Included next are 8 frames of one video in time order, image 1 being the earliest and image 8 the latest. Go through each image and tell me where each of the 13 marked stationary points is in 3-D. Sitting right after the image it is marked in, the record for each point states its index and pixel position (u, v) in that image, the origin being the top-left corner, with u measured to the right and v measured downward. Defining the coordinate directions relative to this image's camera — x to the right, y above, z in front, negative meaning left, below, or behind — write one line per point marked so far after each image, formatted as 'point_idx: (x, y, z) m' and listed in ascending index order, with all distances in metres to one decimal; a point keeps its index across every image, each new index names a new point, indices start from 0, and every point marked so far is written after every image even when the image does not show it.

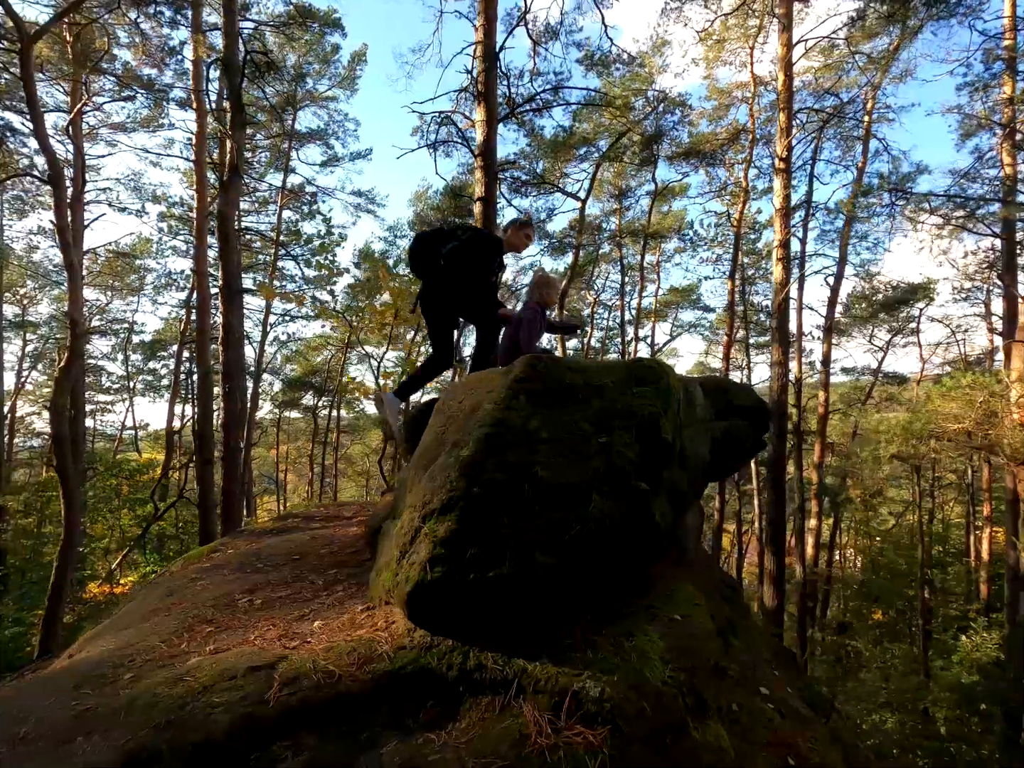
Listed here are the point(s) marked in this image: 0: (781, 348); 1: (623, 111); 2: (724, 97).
0: (+4.7, +0.6, +9.4) m
1: (+2.7, +6.5, +12.8) m
2: (+6.2, +8.2, +15.3) m
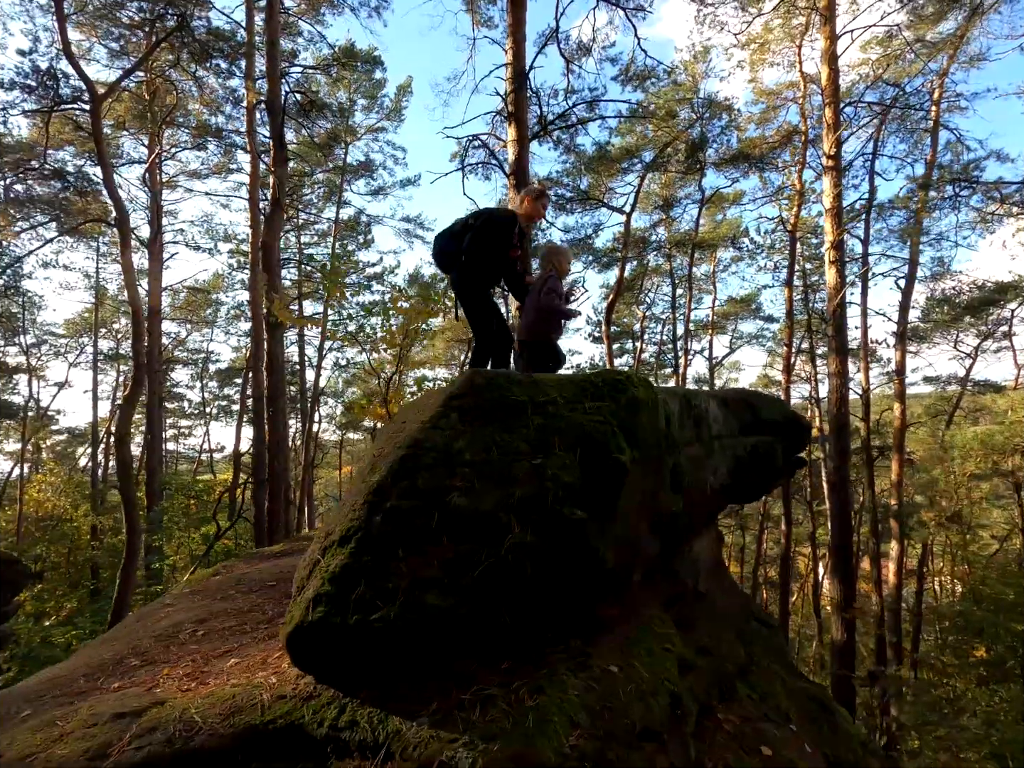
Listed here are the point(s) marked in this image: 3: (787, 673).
0: (+5.3, +0.4, +8.7) m
1: (+3.6, +6.1, +12.5) m
2: (+7.3, +7.8, +14.7) m
3: (+1.4, -1.4, +2.7) m
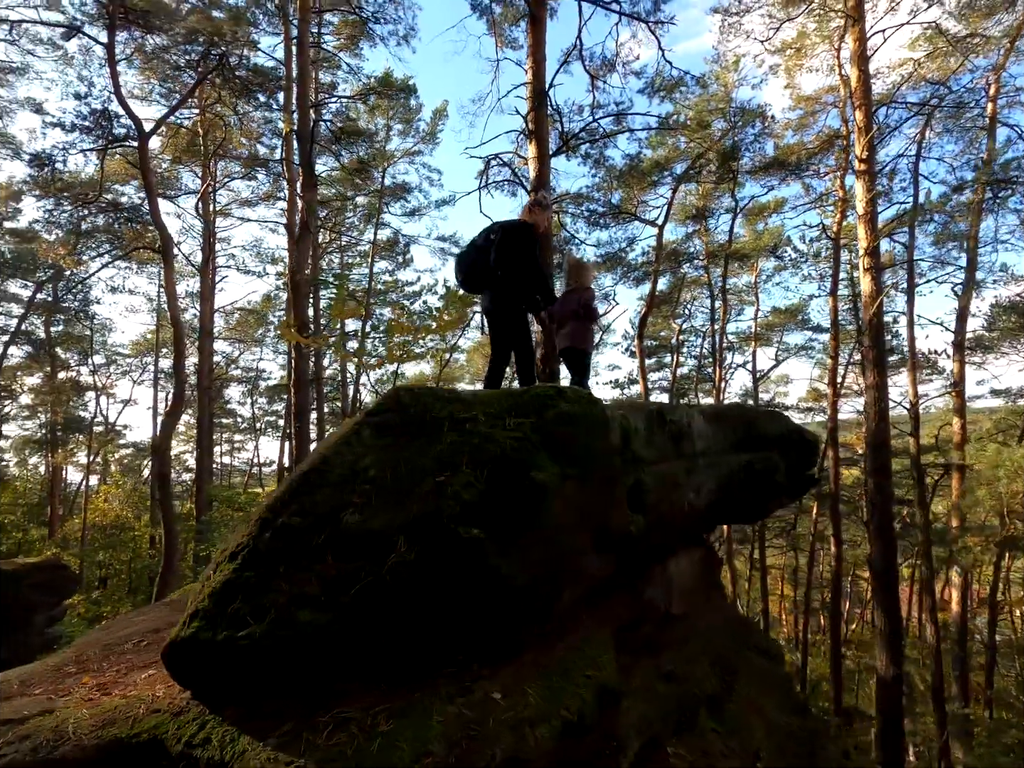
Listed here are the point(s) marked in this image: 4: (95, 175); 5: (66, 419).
0: (+5.6, +0.2, +8.2) m
1: (+4.2, +5.8, +12.3) m
2: (+8.1, +7.4, +14.2) m
3: (+1.2, -1.5, +2.5) m
4: (-8.3, +4.2, +10.7) m
5: (-15.2, -1.2, +18.3) m
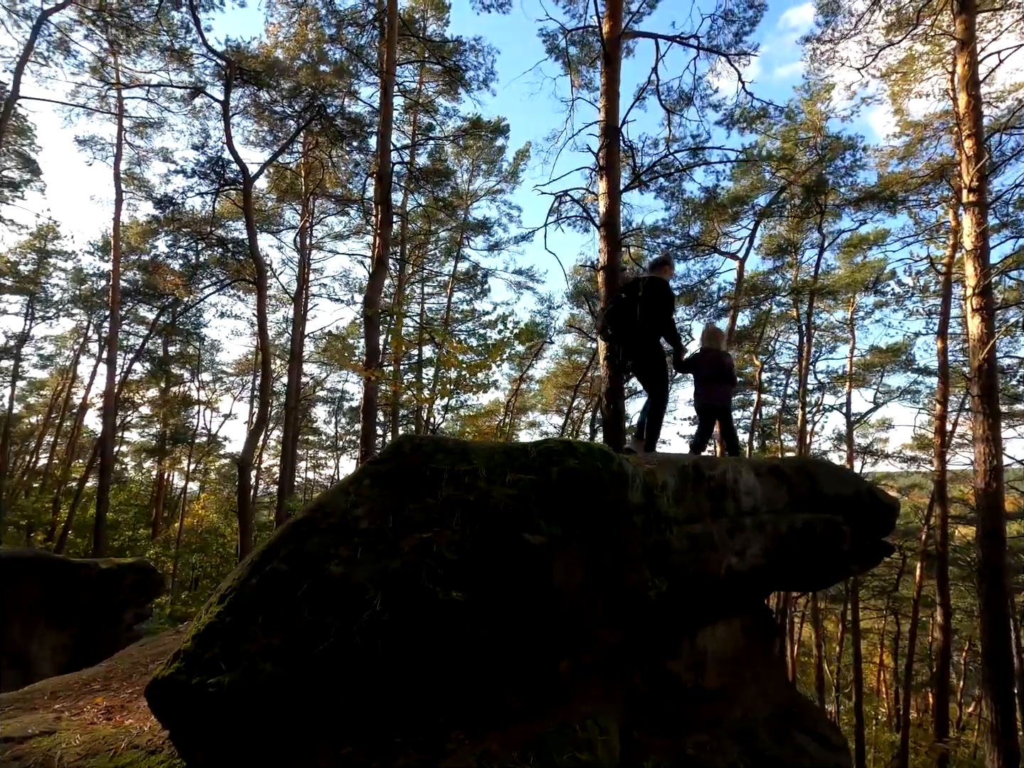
0: (+6.5, -0.5, +7.3) m
1: (+5.9, +4.9, +11.8) m
2: (+10.1, +6.3, +13.3) m
3: (+1.3, -1.7, +2.3) m
4: (-6.8, +3.8, +11.9) m
5: (-12.7, -1.7, +20.1) m
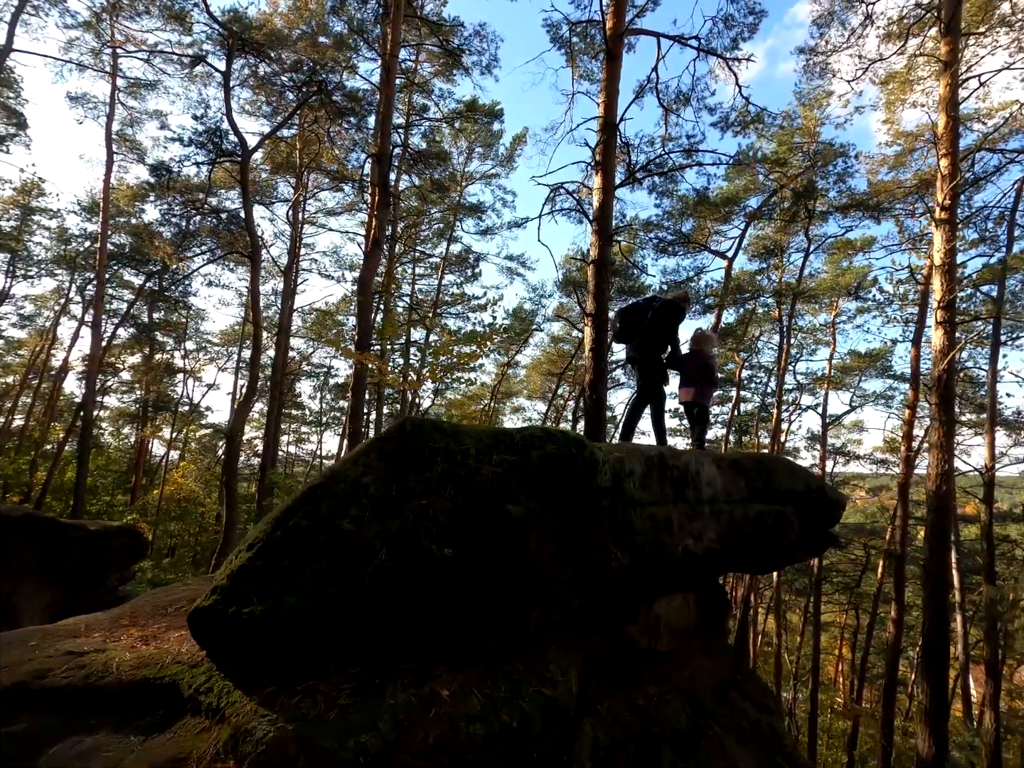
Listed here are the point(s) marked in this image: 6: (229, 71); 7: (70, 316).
0: (+6.3, -0.6, +7.8) m
1: (+5.8, +4.9, +12.1) m
2: (+10.1, +6.1, +13.6) m
3: (+1.1, -1.8, +2.6) m
4: (-6.9, +4.5, +11.9) m
5: (-13.3, -0.5, +20.1) m
6: (-4.9, +5.4, +9.3) m
7: (-15.7, +2.4, +19.1) m
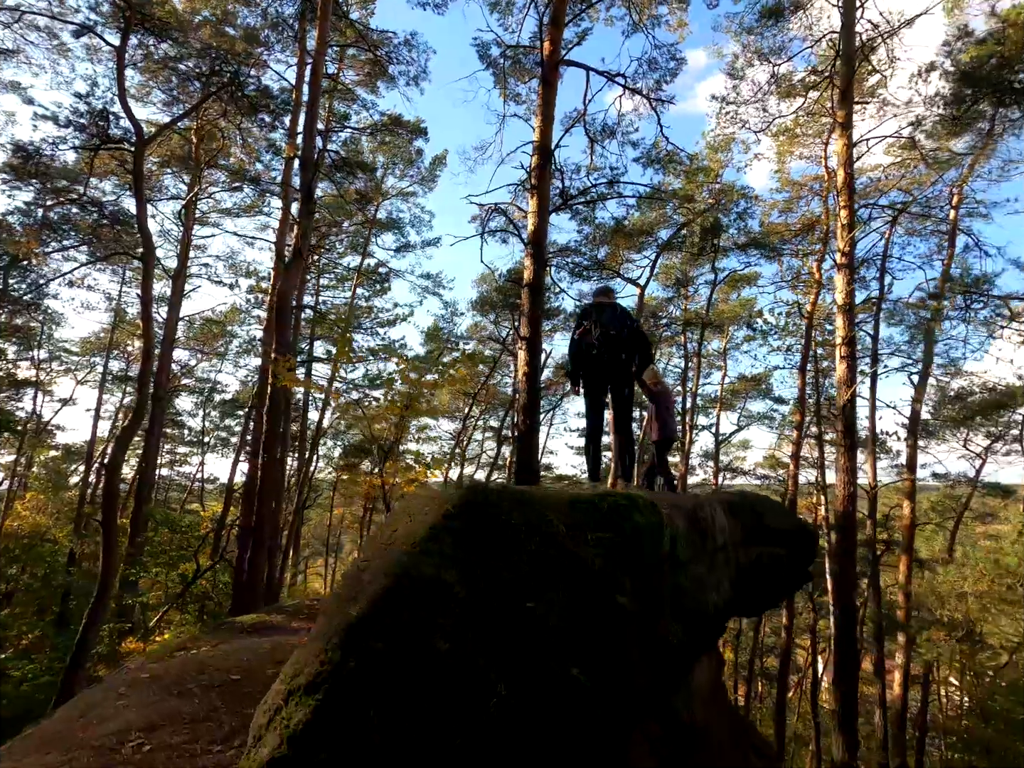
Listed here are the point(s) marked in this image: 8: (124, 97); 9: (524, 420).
0: (+5.3, -1.1, +8.5) m
1: (+4.1, +4.3, +12.9) m
2: (+8.0, +5.4, +15.2) m
3: (+1.2, -2.0, +2.5) m
4: (-8.3, +4.1, +10.3) m
5: (-16.2, -1.0, +17.0) m
6: (-5.9, +5.1, +8.1) m
7: (-18.4, +1.9, +15.6) m
8: (-6.0, +4.4, +8.3) m
9: (+0.2, -0.6, +8.4) m
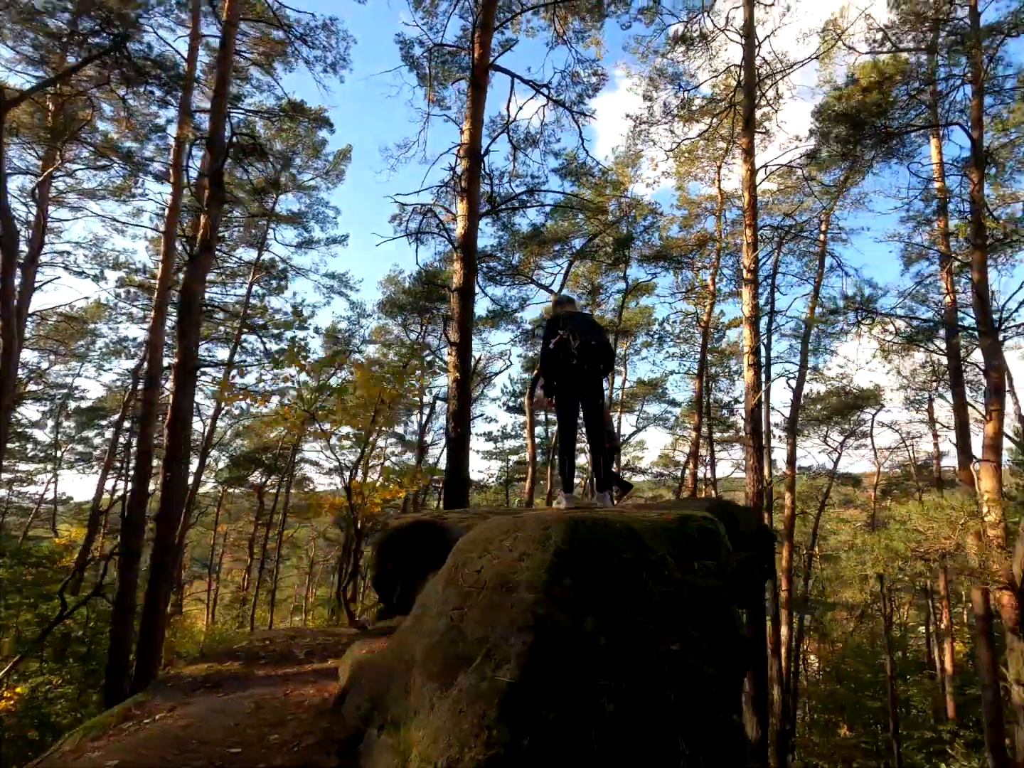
0: (+4.2, -1.2, +9.3) m
1: (+2.2, +4.2, +13.4) m
2: (+5.5, +5.3, +16.4) m
3: (+1.4, -2.0, +2.5) m
4: (-9.5, +3.9, +8.4) m
5: (-18.6, -1.2, +13.4) m
6: (-6.7, +5.0, +6.8) m
7: (-20.4, +1.8, +11.7) m
8: (-6.8, +4.3, +6.9) m
9: (-0.8, -0.7, +8.2) m
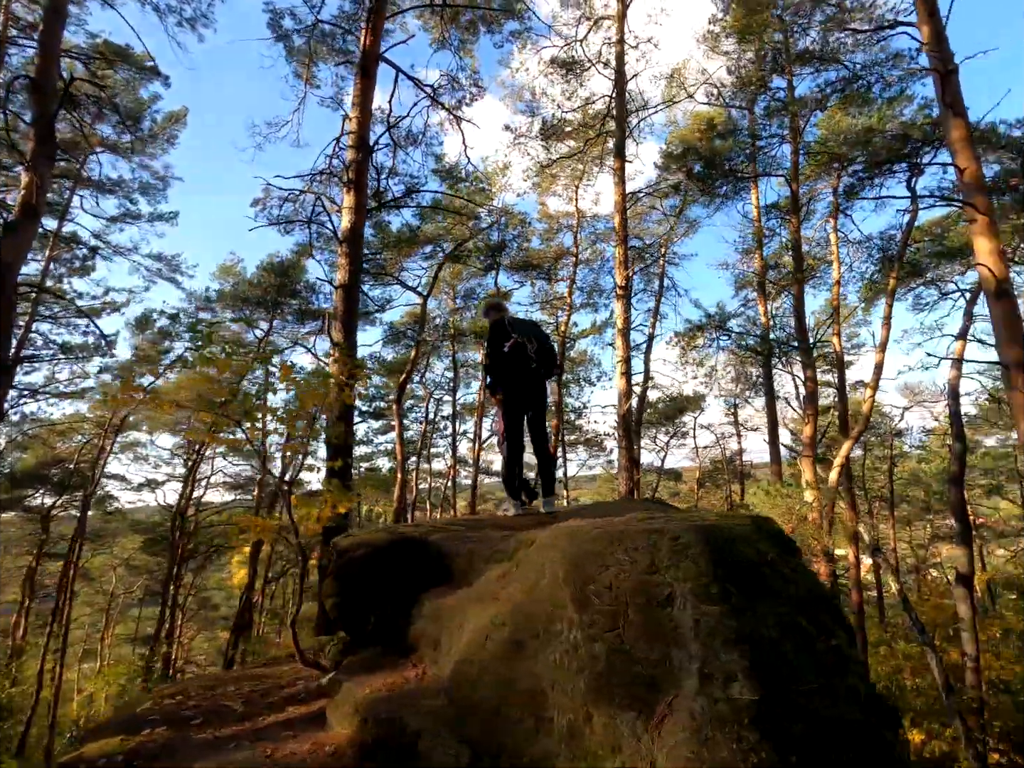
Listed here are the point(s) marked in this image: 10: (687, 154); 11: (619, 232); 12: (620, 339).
0: (+2.1, -1.3, +10.1) m
1: (-0.9, +4.1, +13.5) m
2: (+1.4, +5.1, +17.4) m
3: (+1.3, -2.1, +2.8) m
4: (-10.7, +4.0, +5.4) m
5: (-20.9, -1.0, +7.5) m
6: (-7.6, +5.0, +4.6) m
7: (-22.1, +1.9, +5.4) m
8: (-7.7, +4.3, +4.7) m
9: (-2.4, -0.7, +7.6) m
10: (+3.5, +4.5, +10.6) m
11: (+2.2, +3.1, +11.0) m
12: (+2.1, +0.9, +10.5) m
